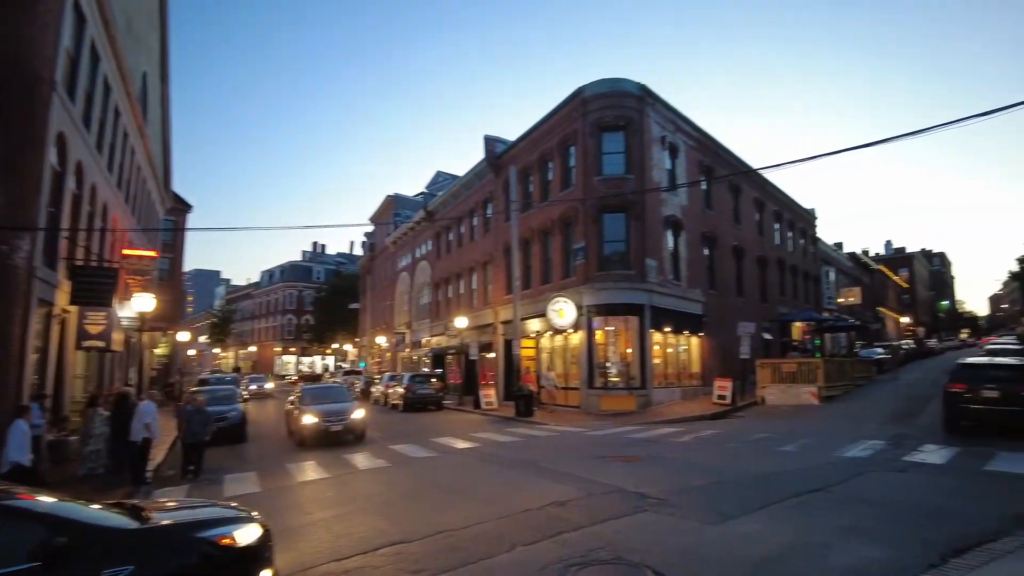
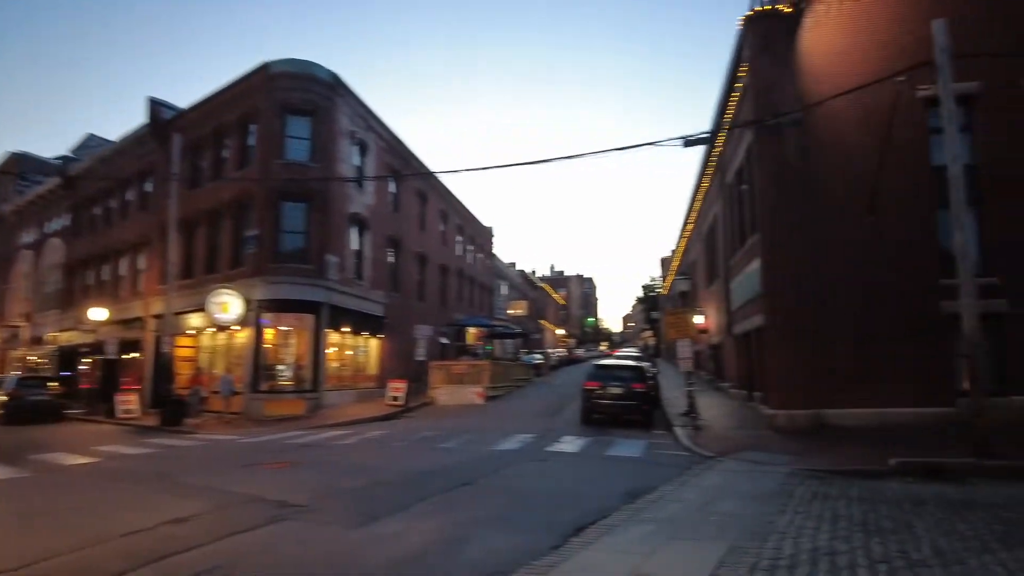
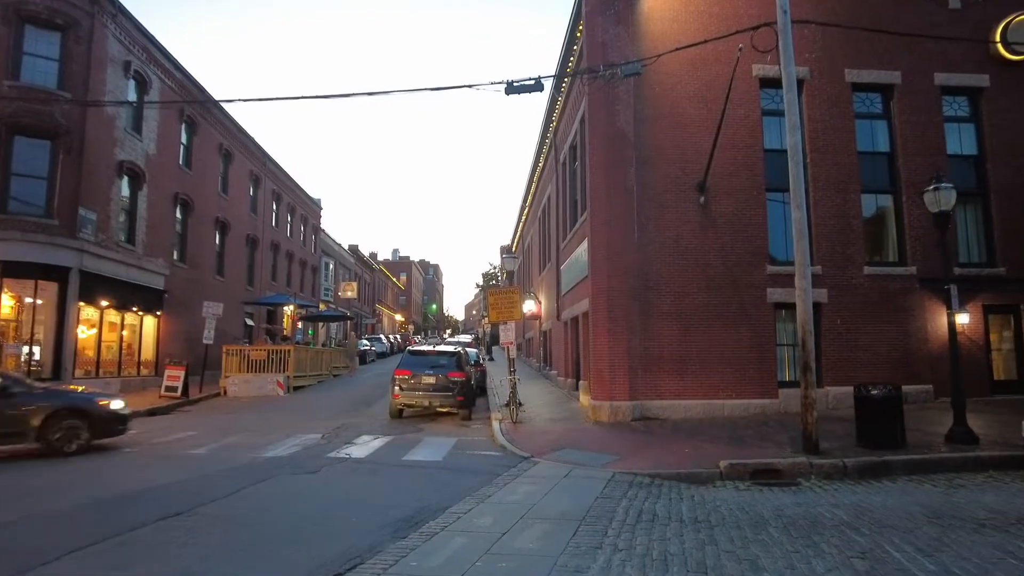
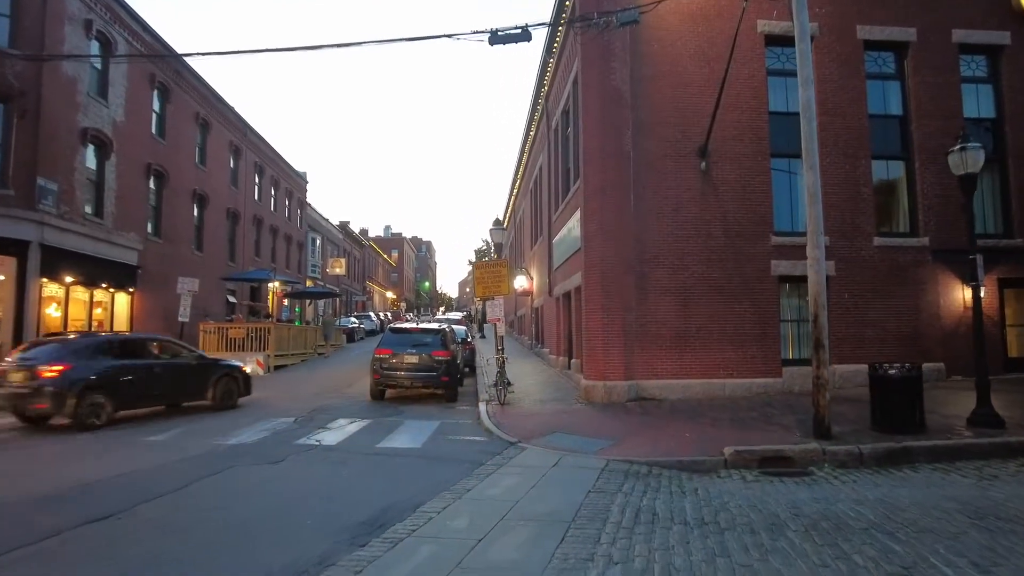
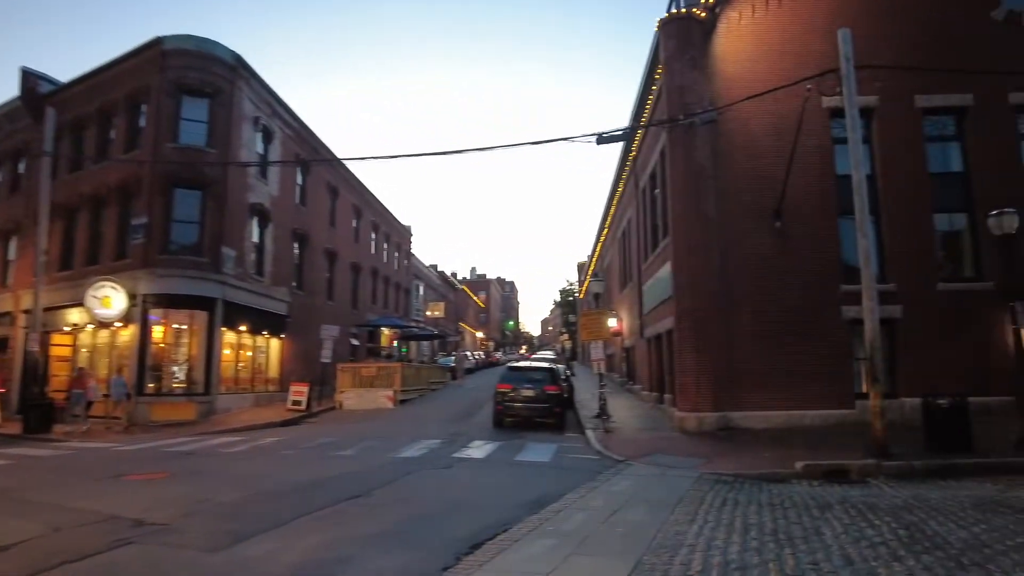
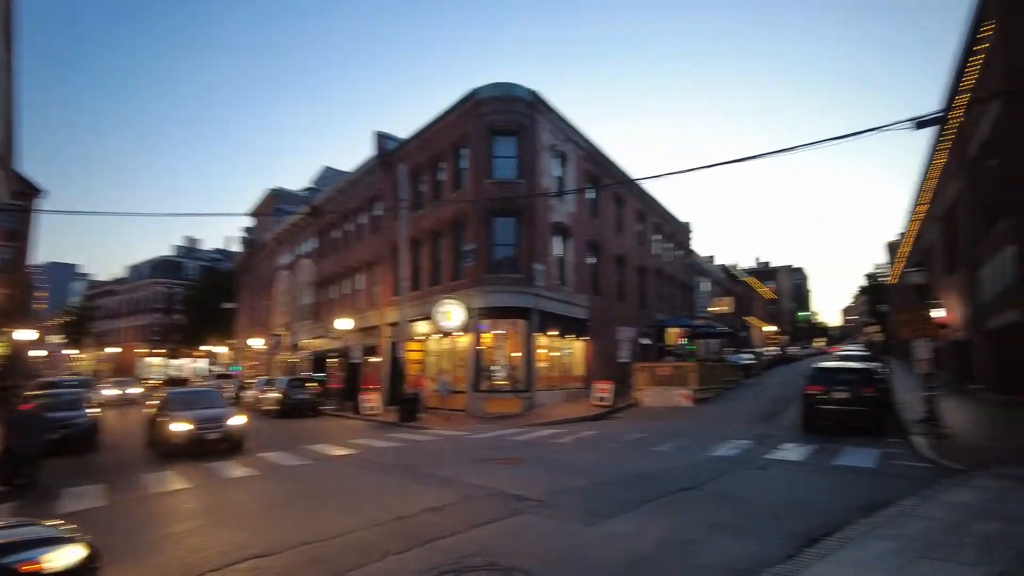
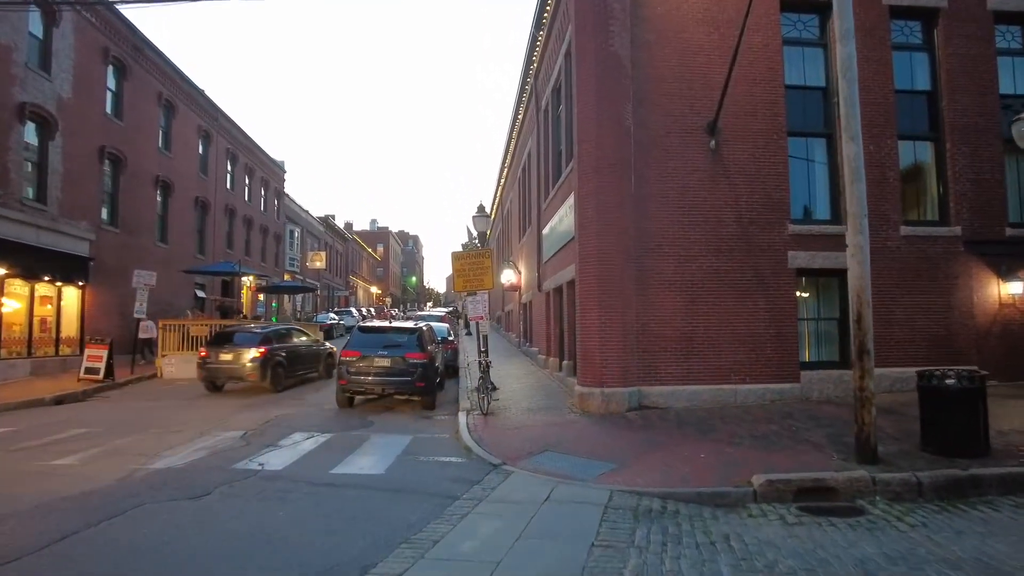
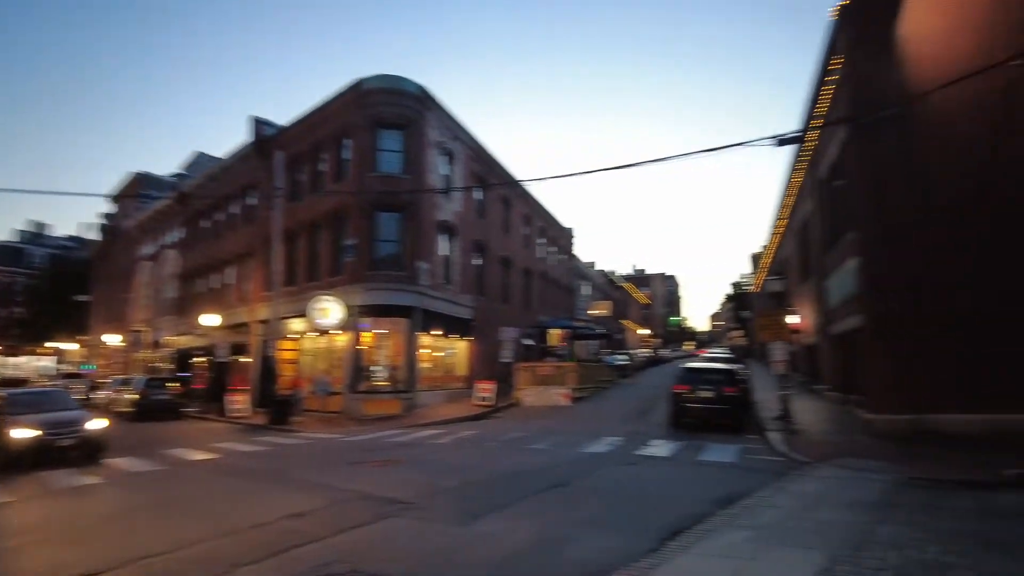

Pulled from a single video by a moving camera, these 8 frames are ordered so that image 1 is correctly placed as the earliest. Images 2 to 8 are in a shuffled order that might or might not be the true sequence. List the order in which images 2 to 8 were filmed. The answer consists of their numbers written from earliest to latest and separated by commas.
6, 8, 2, 5, 3, 4, 7
